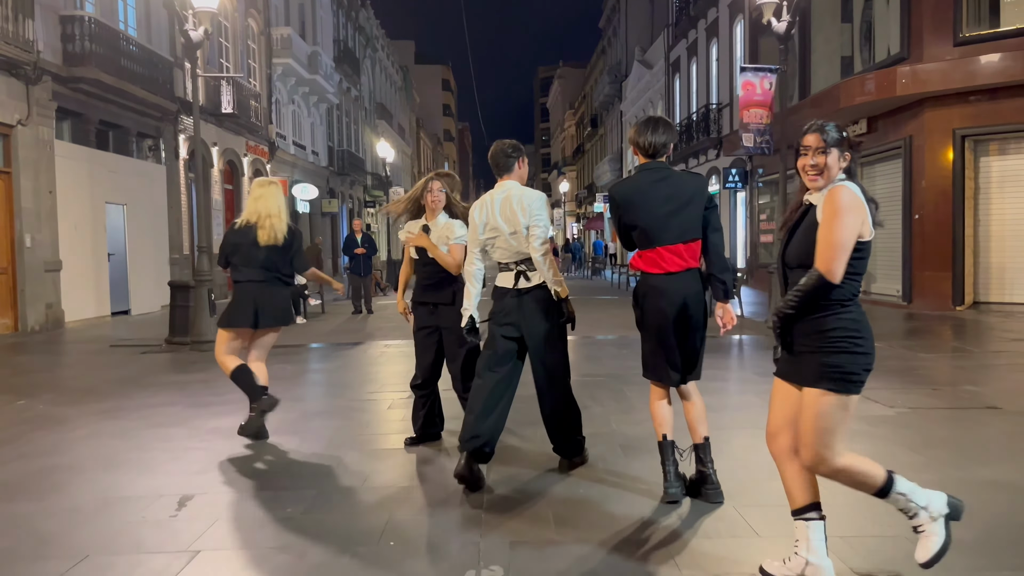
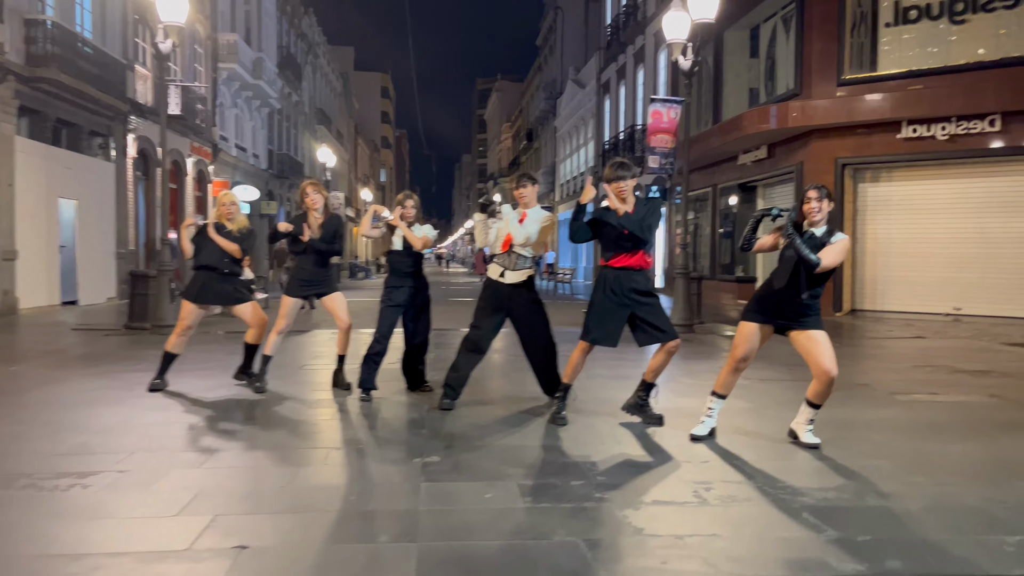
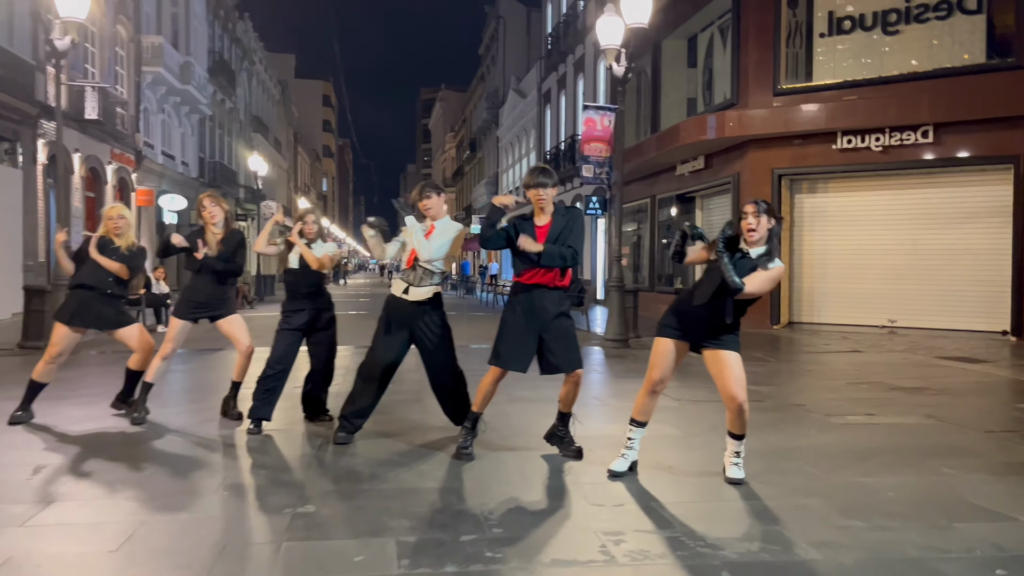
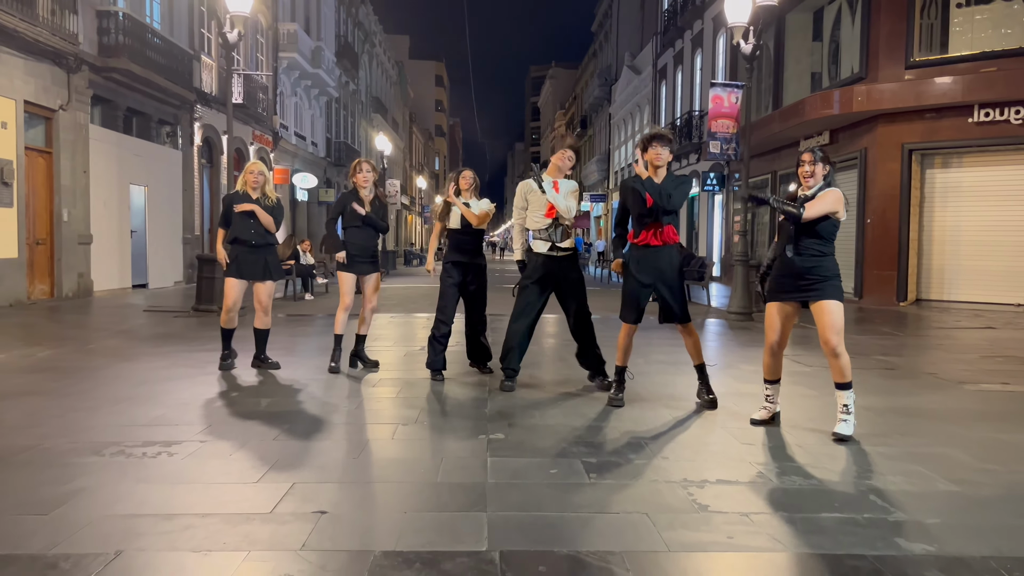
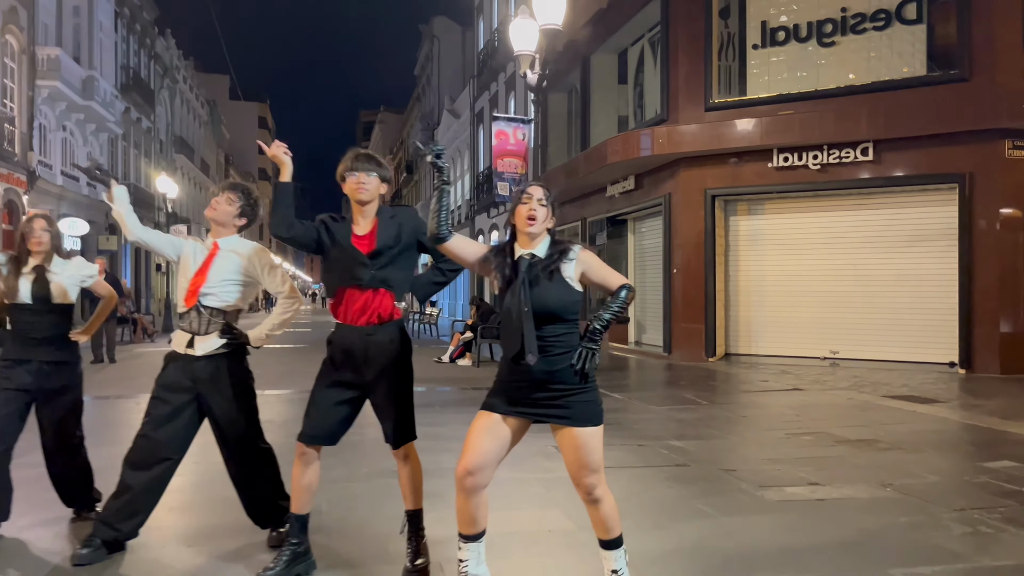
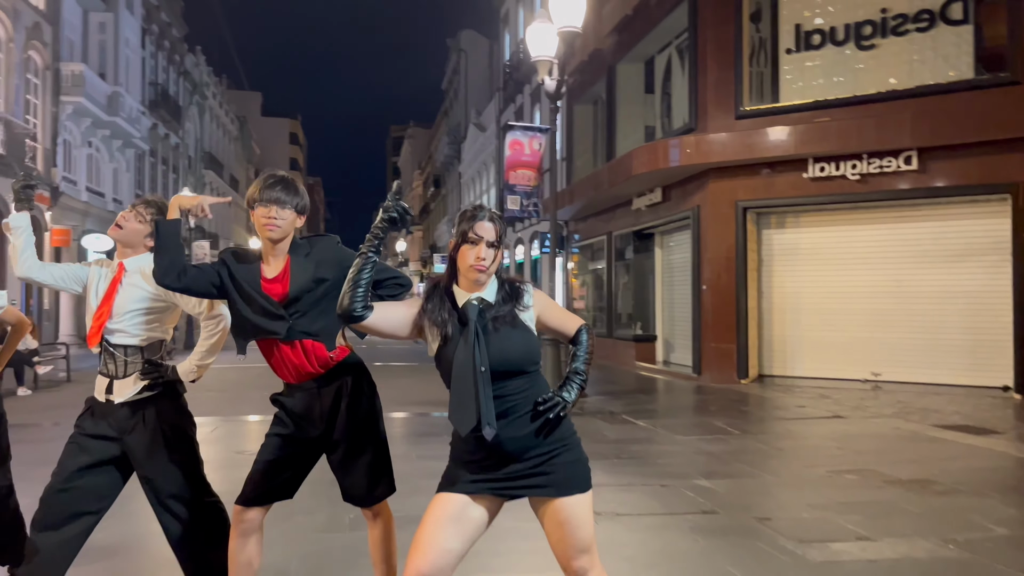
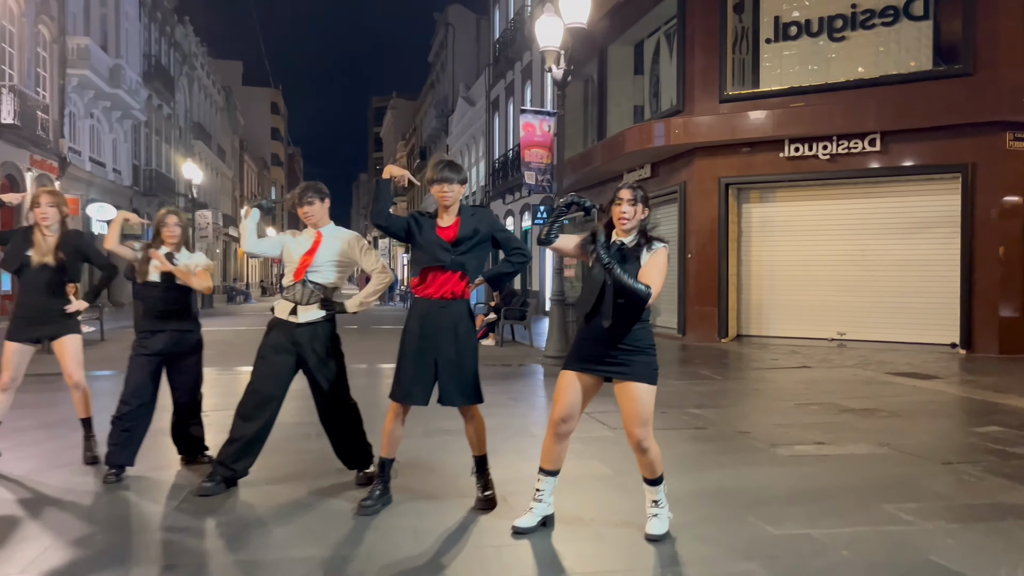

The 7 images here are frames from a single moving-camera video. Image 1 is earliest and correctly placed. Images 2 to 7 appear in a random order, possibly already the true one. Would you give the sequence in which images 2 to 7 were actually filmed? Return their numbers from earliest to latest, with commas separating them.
4, 2, 3, 7, 5, 6
